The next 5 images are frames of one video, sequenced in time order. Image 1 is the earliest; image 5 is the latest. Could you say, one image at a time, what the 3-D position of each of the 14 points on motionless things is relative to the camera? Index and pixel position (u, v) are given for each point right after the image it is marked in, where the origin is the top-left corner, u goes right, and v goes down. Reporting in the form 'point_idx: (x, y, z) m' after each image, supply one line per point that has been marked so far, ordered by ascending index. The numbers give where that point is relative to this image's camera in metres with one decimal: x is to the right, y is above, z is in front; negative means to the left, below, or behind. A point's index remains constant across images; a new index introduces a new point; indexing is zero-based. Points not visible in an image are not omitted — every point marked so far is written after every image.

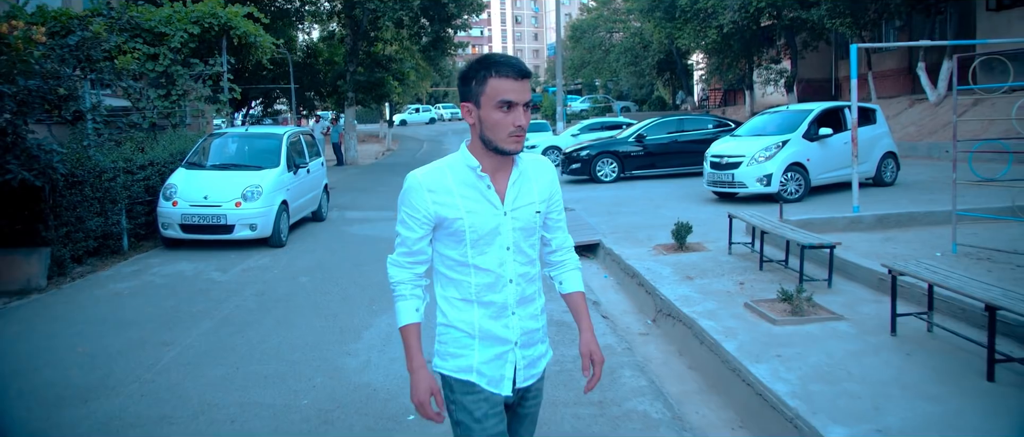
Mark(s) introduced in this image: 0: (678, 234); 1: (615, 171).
0: (+2.1, -0.2, +9.3) m
1: (+2.7, +1.2, +18.8) m
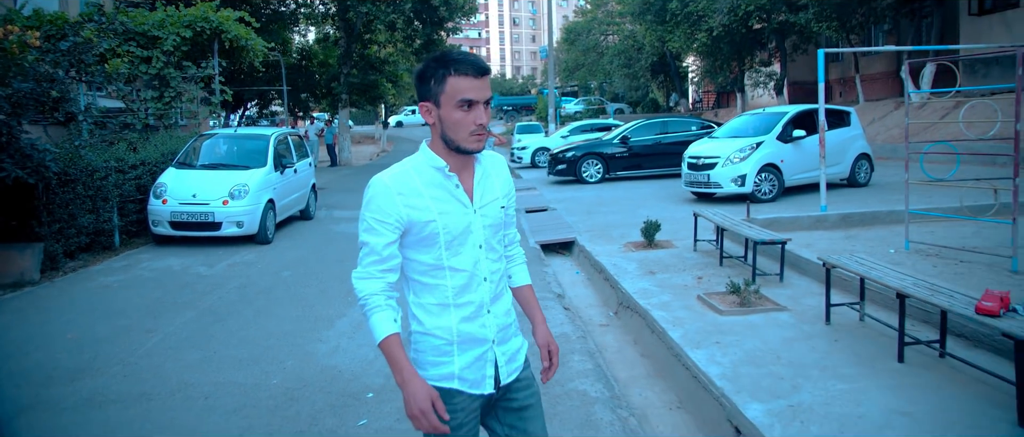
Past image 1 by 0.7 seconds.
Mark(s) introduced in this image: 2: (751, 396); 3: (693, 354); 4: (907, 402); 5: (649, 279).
0: (+1.8, -0.2, +9.7) m
1: (+2.3, +1.2, +19.2) m
2: (+1.5, -1.1, +4.6) m
3: (+1.3, -1.0, +5.5) m
4: (+2.4, -1.1, +4.4) m
5: (+1.5, -0.7, +8.0) m
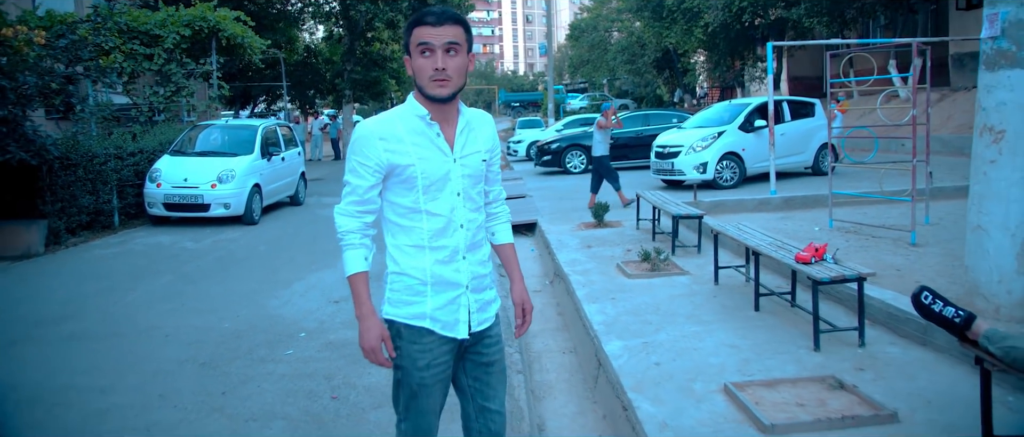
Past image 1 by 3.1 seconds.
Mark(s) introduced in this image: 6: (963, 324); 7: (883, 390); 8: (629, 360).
0: (+1.2, +0.1, +10.6) m
1: (+2.0, +1.5, +20.0) m
2: (+0.8, -0.9, +5.4) m
3: (+0.7, -0.8, +6.3) m
4: (+1.6, -0.8, +5.2) m
5: (+0.9, -0.4, +8.9) m
6: (+2.0, -0.5, +3.3) m
7: (+2.1, -1.0, +4.2) m
8: (+0.8, -0.9, +4.9) m
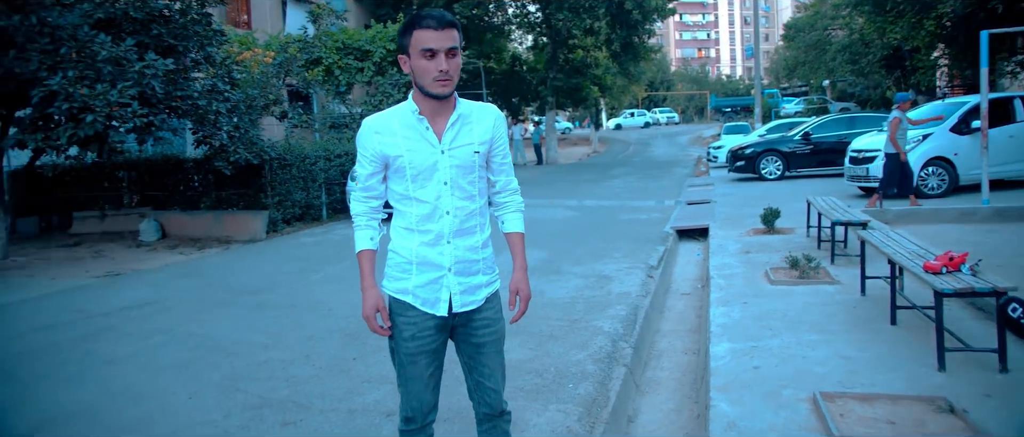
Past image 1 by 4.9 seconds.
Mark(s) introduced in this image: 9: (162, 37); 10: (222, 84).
0: (+3.5, 0.0, +10.2) m
1: (+6.9, +1.3, +19.0) m
2: (+1.6, -0.9, +5.4) m
3: (+1.7, -0.8, +6.3) m
4: (+2.3, -0.9, +4.9) m
5: (+2.7, -0.4, +8.6) m
6: (+2.2, -0.5, +2.9) m
7: (+2.5, -1.0, +3.8) m
8: (+1.4, -0.9, +4.8) m
9: (-4.3, +2.2, +9.1) m
10: (-3.9, +1.8, +9.9) m
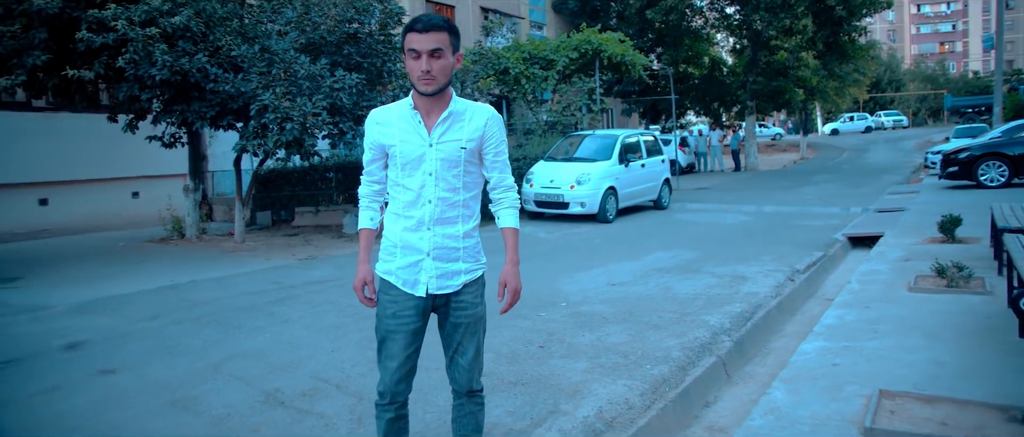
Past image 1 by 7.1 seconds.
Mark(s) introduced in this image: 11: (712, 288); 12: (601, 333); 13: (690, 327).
0: (+5.5, -0.1, +9.4) m
1: (+11.3, +1.0, +17.0) m
2: (+2.3, -0.9, +5.4) m
3: (+2.7, -0.8, +6.2) m
4: (+2.9, -0.9, +4.7) m
5: (+4.3, -0.5, +8.2) m
6: (+2.2, -0.5, +2.9) m
7: (+2.7, -1.0, +3.6) m
8: (+2.0, -0.9, +4.9) m
9: (-2.2, +2.3, +10.6) m
10: (-1.6, +1.9, +11.3) m
11: (+2.1, -0.7, +7.6) m
12: (+0.7, -0.9, +5.9) m
13: (+1.5, -0.9, +6.1) m
